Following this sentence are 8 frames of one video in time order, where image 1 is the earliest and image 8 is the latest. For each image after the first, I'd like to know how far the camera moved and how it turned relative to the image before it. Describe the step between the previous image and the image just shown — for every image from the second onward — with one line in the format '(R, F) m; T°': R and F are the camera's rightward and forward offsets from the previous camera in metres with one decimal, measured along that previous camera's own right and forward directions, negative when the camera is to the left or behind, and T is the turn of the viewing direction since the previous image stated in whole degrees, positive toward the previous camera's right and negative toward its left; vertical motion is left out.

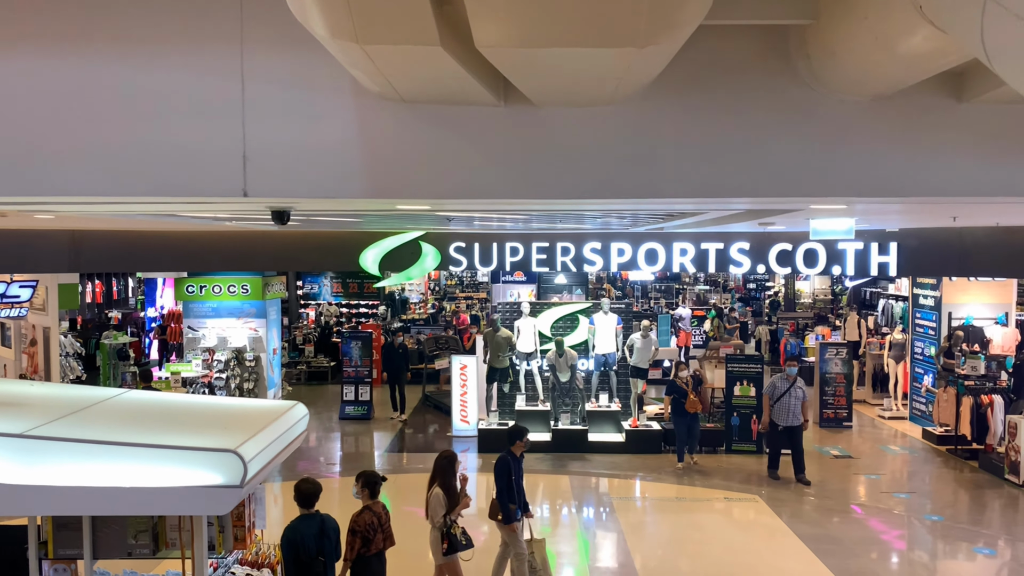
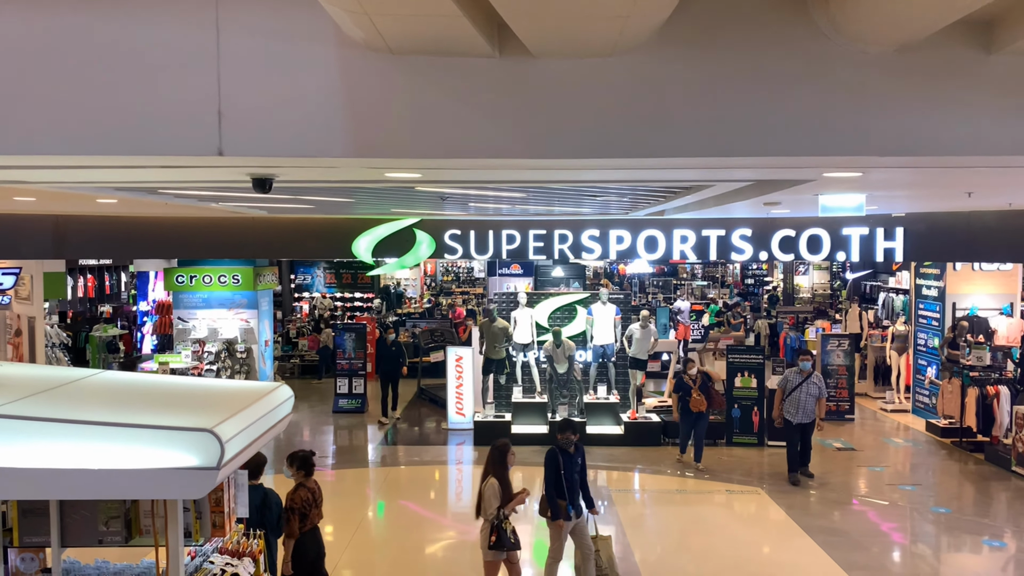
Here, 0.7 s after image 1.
(0.0, +0.2) m; 0°
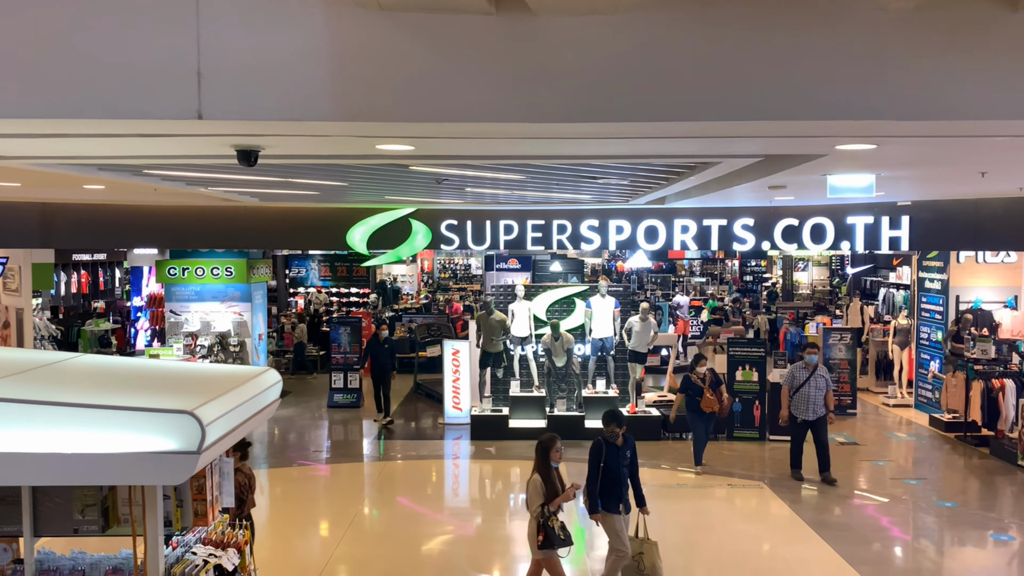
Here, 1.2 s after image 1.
(0.0, +0.2) m; 0°
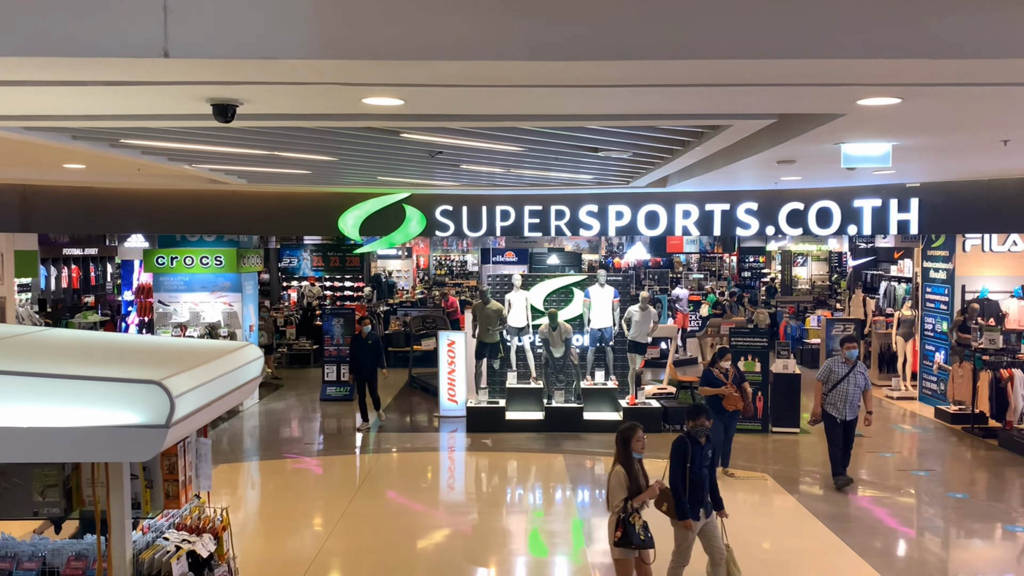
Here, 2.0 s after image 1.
(0.0, +0.2) m; 0°
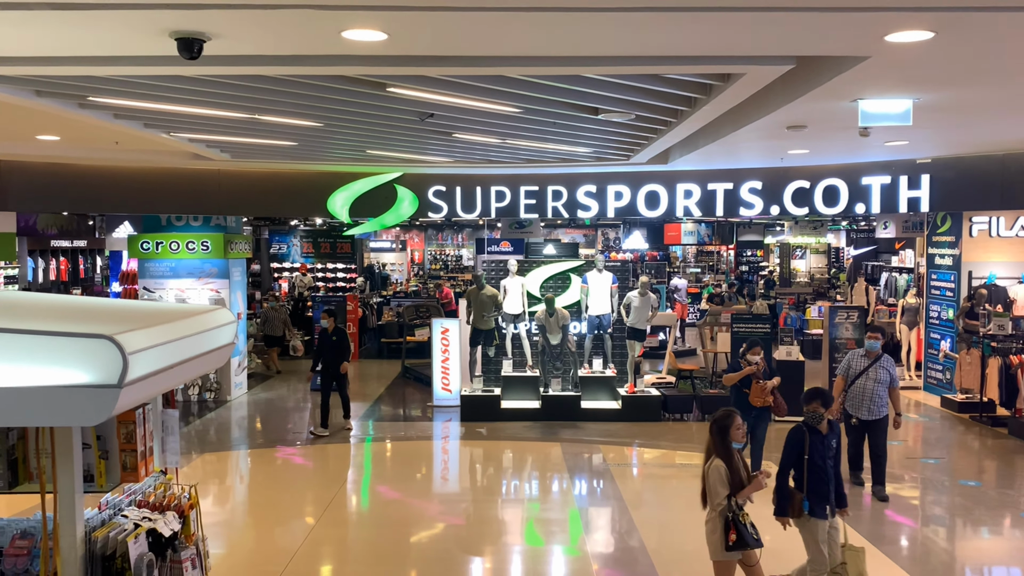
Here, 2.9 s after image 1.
(0.0, +0.3) m; 0°
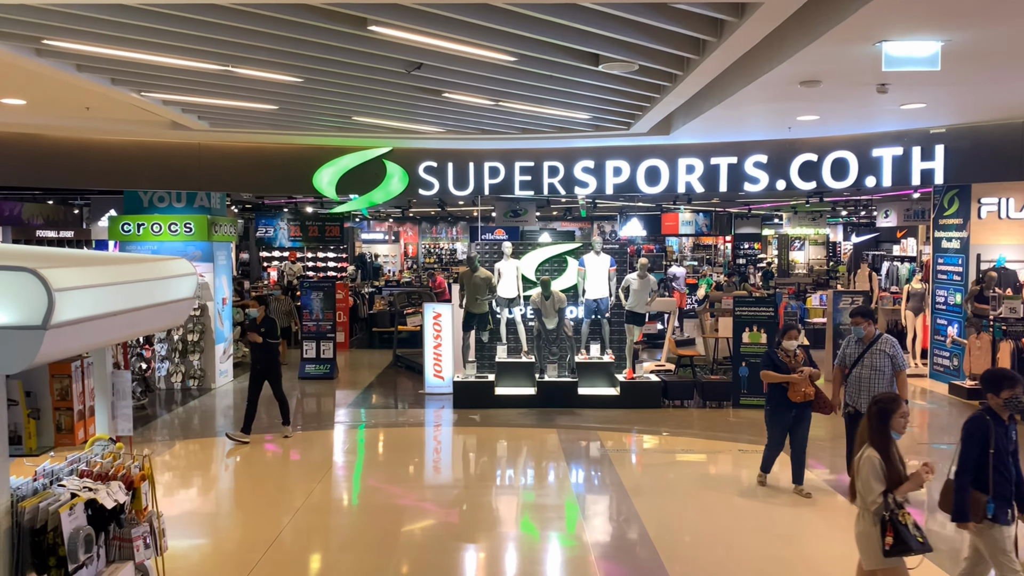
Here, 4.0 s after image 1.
(0.0, +0.3) m; 0°
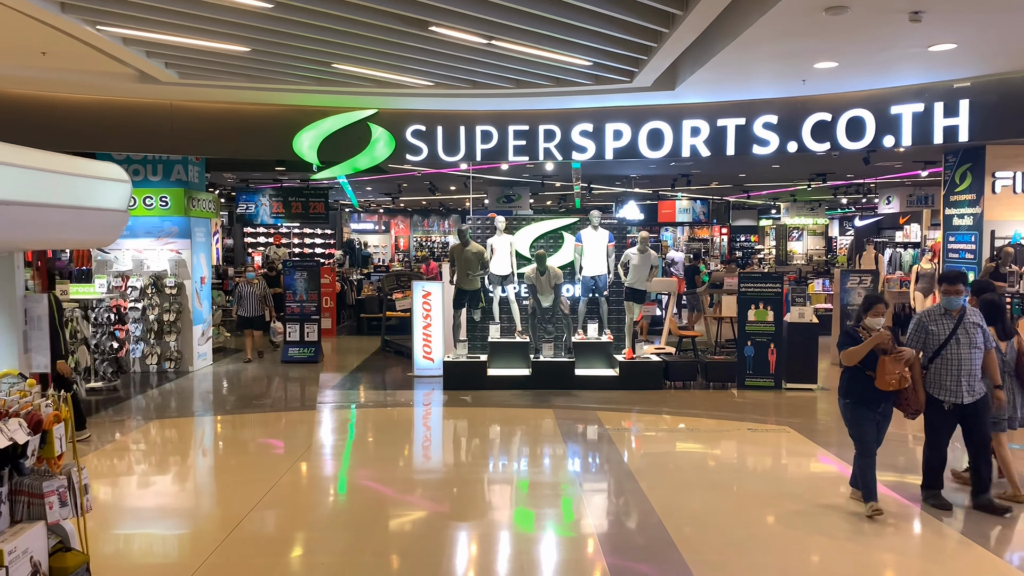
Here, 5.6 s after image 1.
(0.0, +0.4) m; 0°
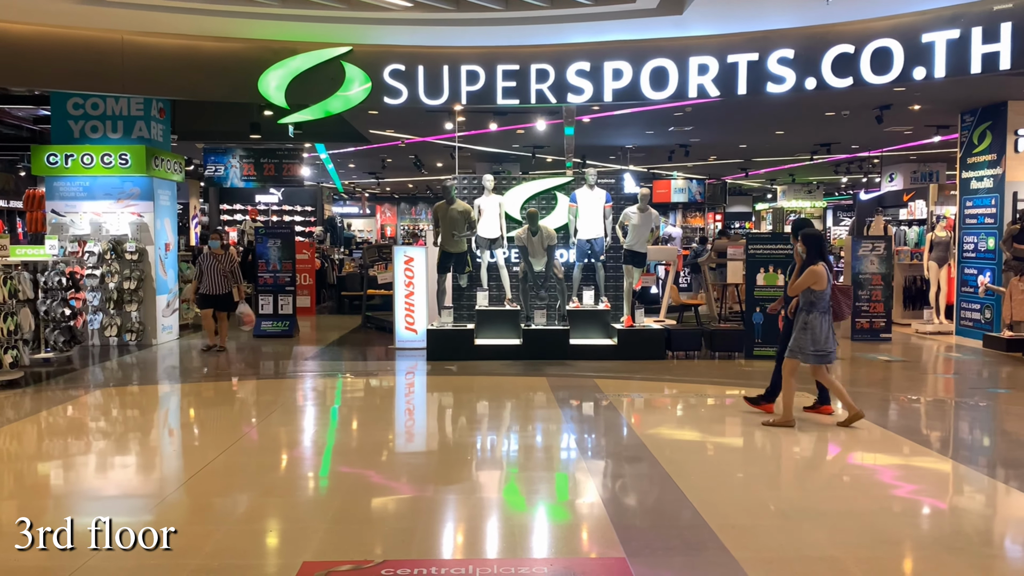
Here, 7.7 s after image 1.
(0.0, +0.6) m; +1°
